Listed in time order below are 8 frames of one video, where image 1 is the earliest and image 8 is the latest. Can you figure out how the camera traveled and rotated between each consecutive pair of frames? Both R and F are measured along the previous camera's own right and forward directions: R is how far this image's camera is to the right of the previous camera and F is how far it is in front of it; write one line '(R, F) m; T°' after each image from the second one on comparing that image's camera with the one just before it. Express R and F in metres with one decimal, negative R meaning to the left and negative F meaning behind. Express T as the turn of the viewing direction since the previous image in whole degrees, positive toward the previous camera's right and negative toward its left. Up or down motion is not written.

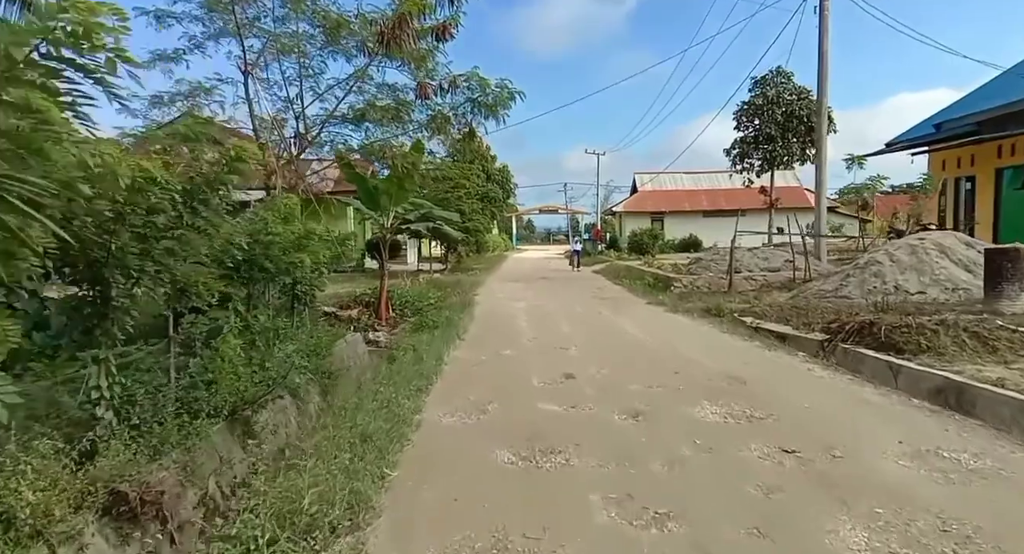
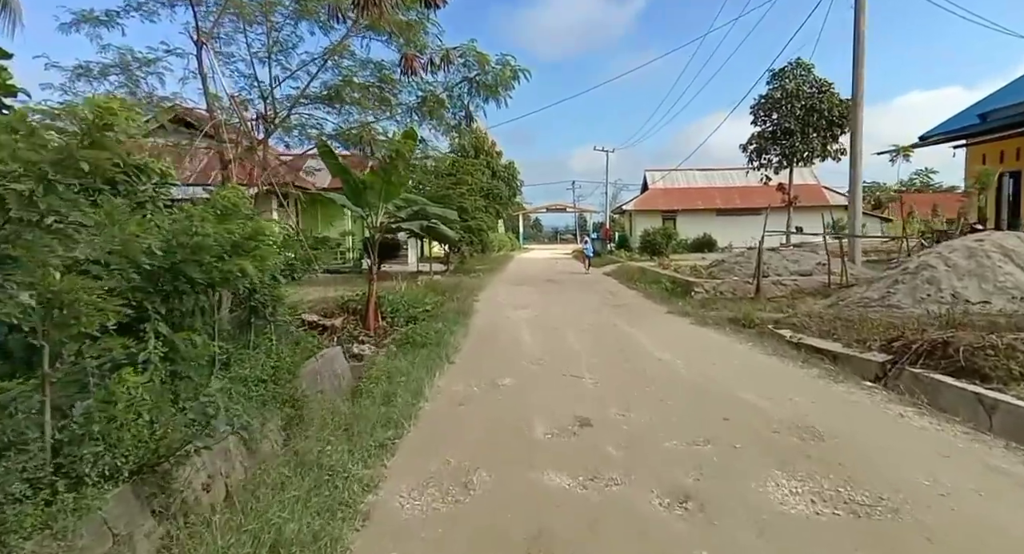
(+0.1, +1.0) m; -1°
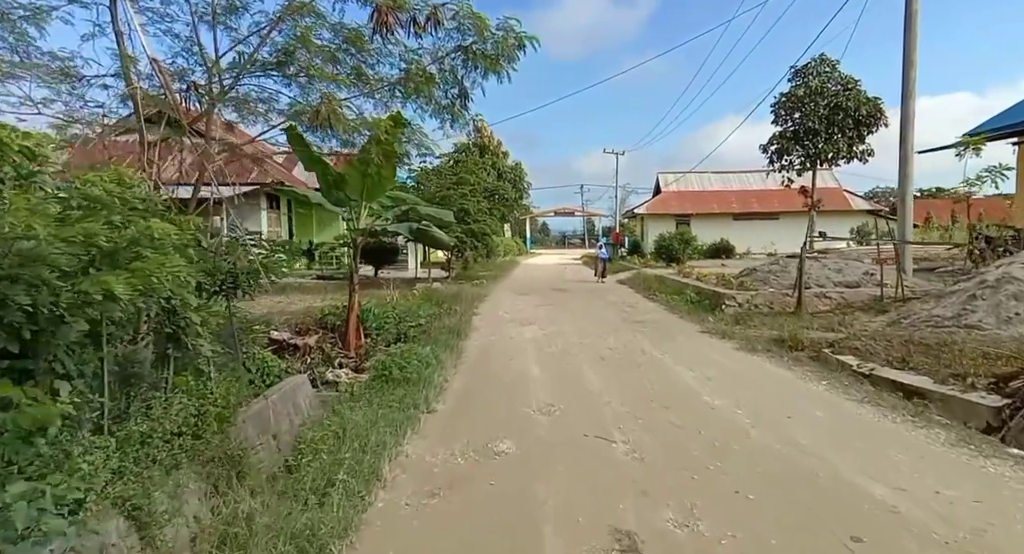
(0.0, +1.2) m; -1°
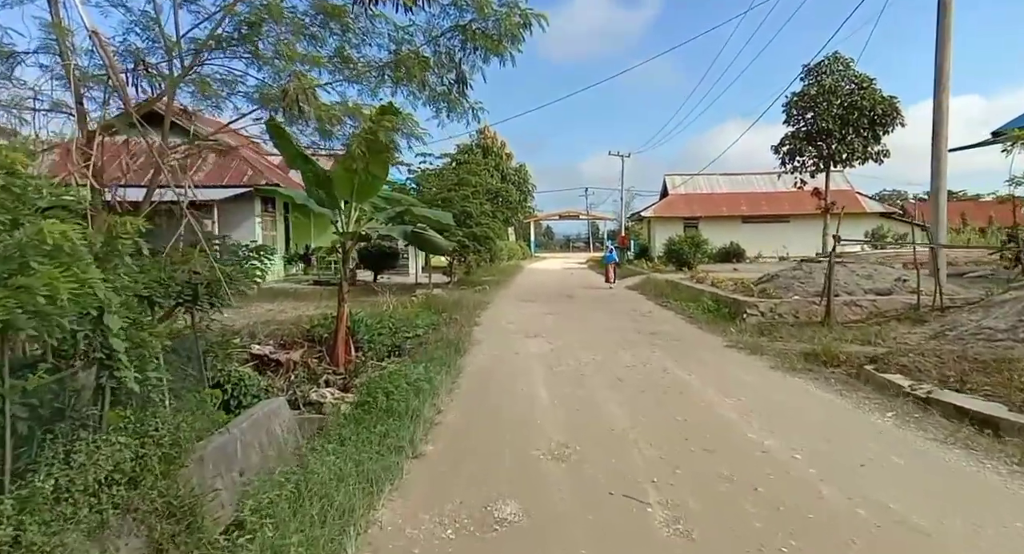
(0.0, +0.6) m; 0°
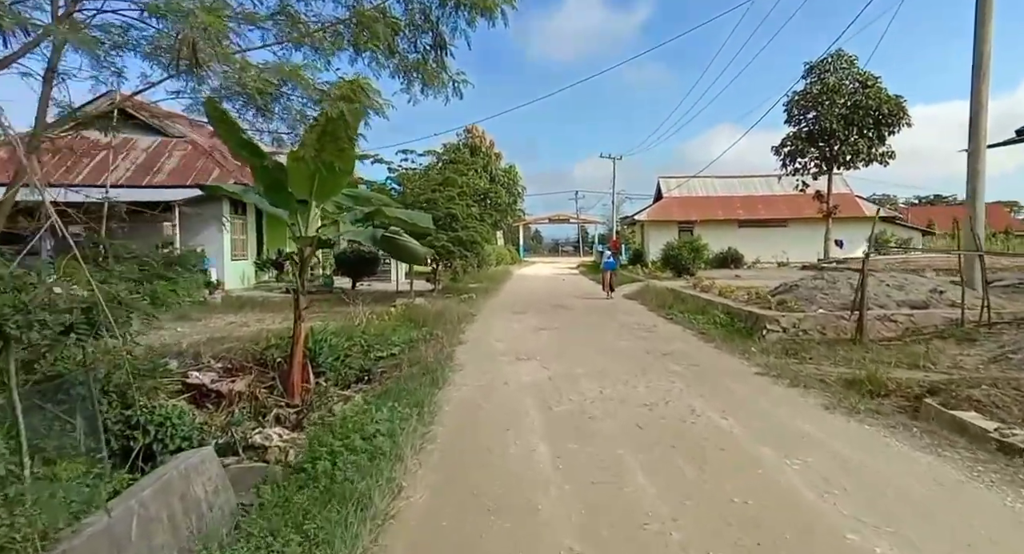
(0.0, +1.0) m; +1°
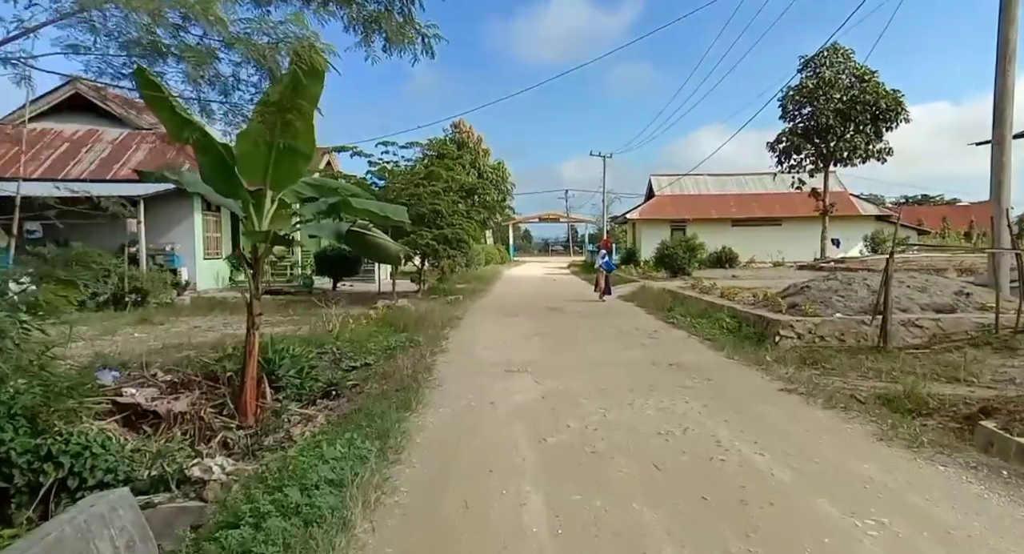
(0.0, +0.8) m; +1°
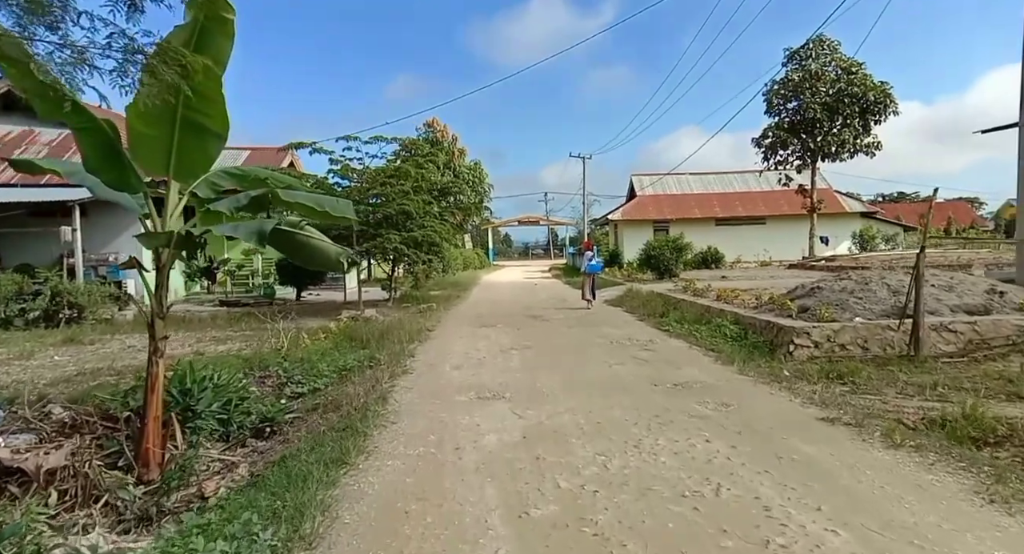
(+0.1, +1.0) m; +2°
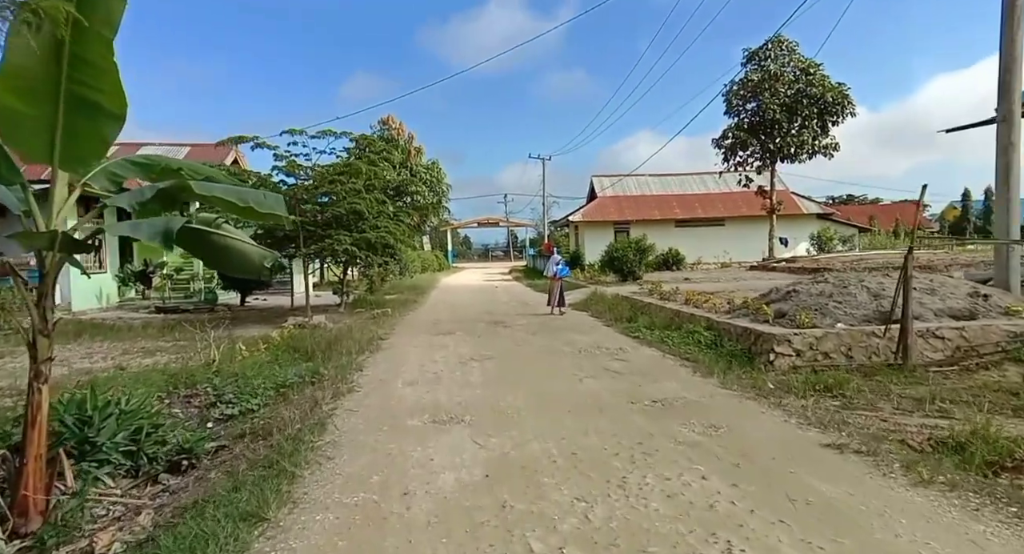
(0.0, +0.6) m; +4°
